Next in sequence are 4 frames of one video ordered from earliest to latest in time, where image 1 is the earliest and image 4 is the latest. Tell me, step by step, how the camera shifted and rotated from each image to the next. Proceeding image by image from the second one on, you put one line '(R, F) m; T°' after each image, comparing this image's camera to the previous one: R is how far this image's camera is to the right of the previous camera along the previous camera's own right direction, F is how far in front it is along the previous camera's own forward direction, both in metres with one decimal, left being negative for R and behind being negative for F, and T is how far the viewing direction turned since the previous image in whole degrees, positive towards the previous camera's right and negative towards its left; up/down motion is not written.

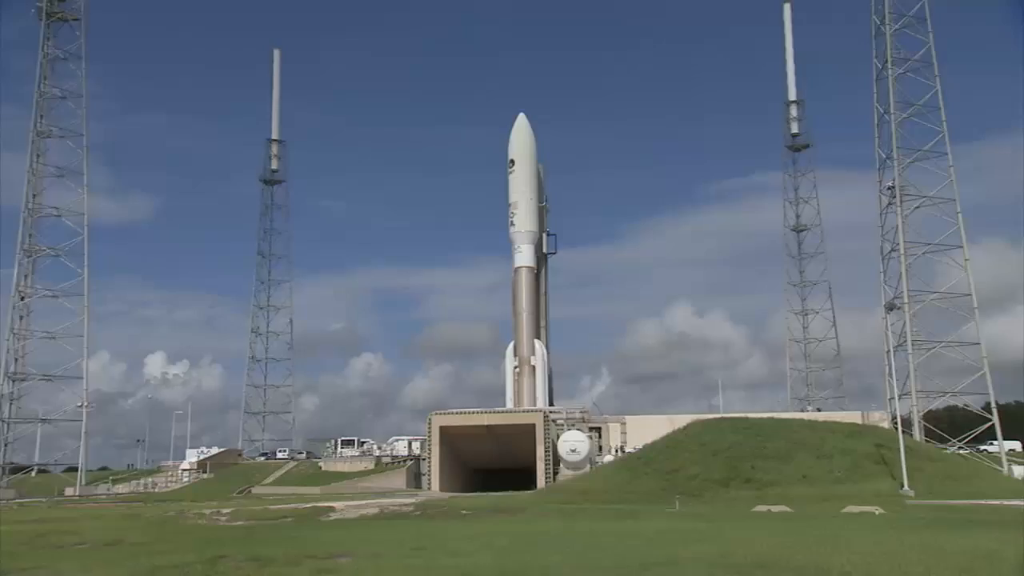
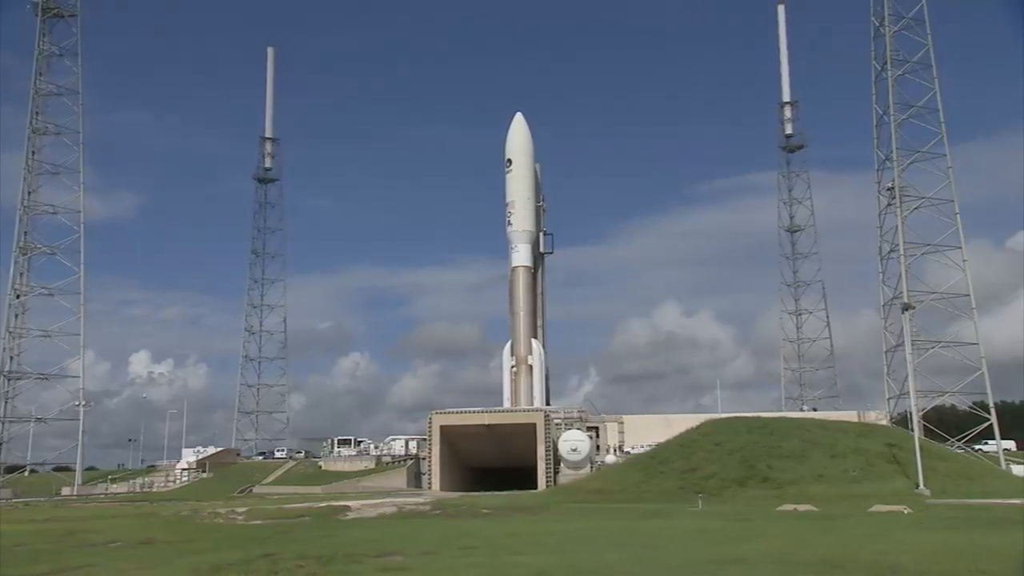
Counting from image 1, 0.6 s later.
(-1.3, 0.0) m; +1°
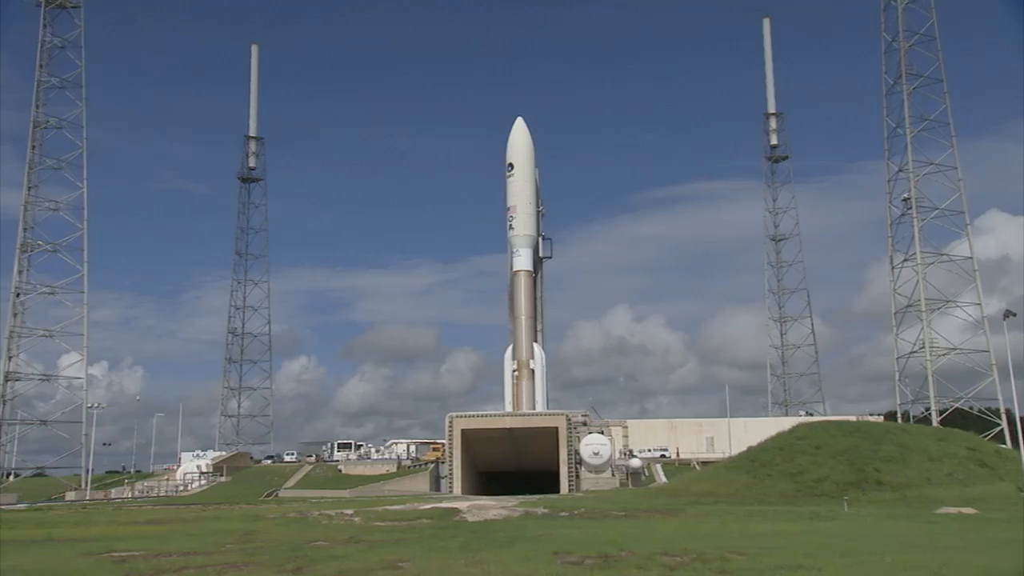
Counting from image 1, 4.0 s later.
(-7.4, +0.1) m; +3°
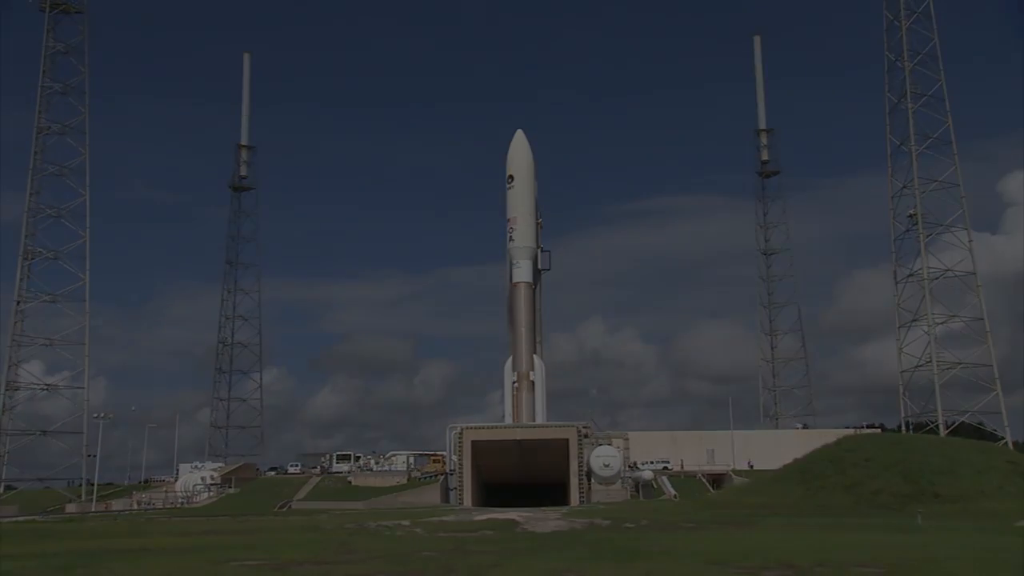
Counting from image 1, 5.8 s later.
(-4.0, -0.1) m; +2°
